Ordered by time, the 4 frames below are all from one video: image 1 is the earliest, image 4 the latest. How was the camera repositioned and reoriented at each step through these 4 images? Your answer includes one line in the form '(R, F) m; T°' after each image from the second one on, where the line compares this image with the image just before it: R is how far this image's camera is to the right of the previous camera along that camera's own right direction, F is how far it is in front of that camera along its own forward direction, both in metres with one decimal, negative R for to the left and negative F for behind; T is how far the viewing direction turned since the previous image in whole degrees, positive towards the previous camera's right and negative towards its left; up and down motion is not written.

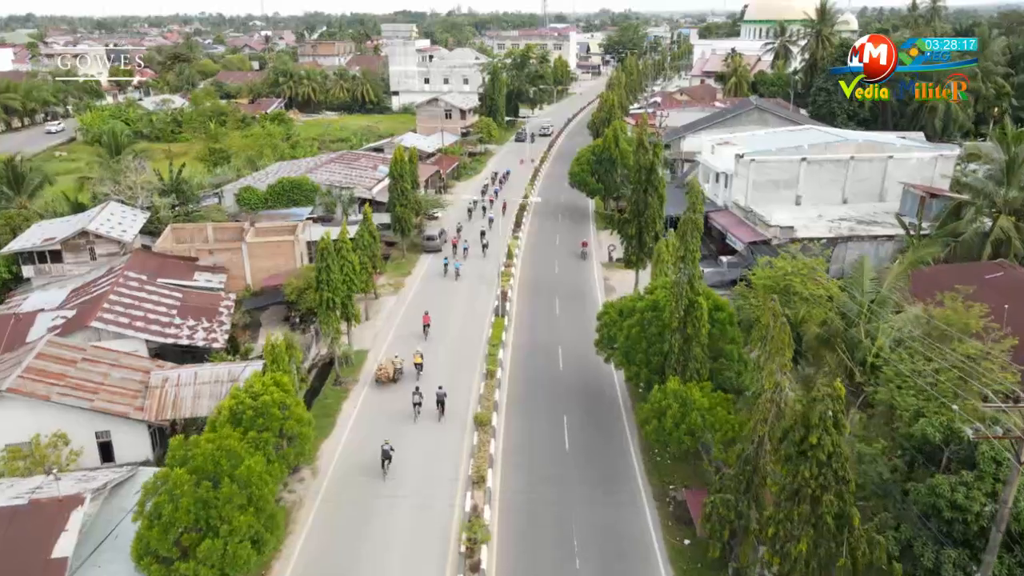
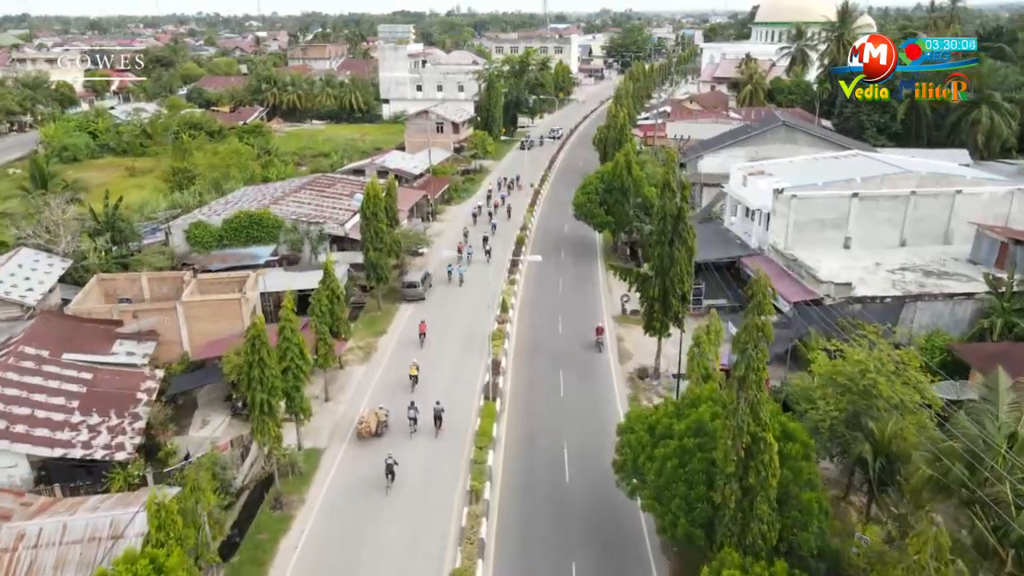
(+0.2, +6.7) m; 0°
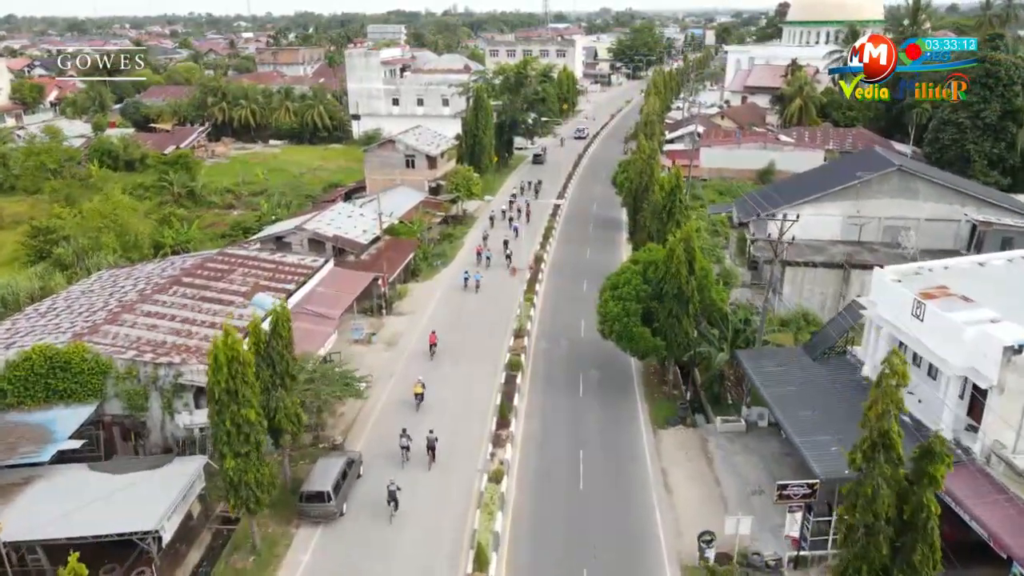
(+0.4, +16.8) m; 0°
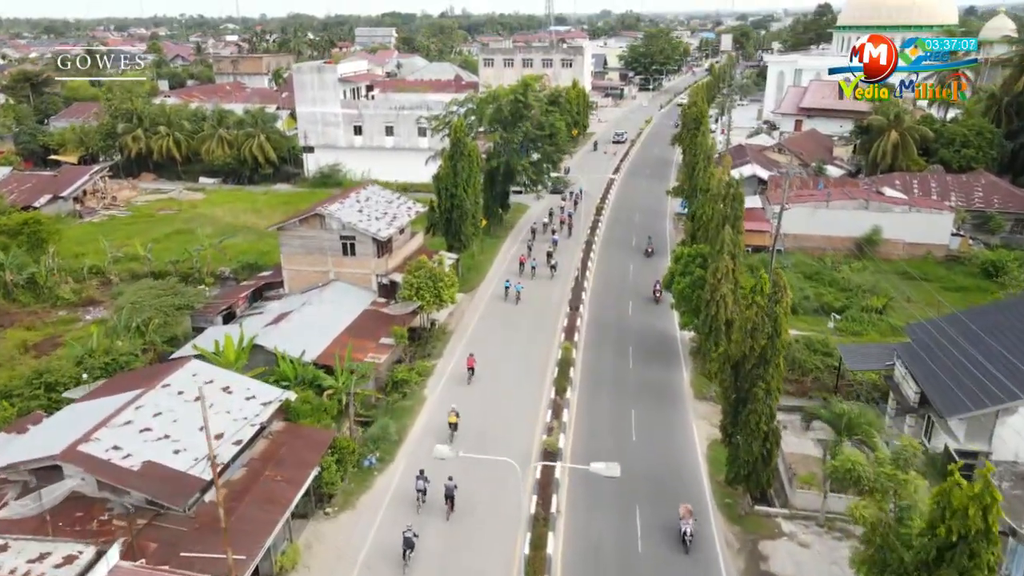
(+0.2, +18.8) m; 0°
